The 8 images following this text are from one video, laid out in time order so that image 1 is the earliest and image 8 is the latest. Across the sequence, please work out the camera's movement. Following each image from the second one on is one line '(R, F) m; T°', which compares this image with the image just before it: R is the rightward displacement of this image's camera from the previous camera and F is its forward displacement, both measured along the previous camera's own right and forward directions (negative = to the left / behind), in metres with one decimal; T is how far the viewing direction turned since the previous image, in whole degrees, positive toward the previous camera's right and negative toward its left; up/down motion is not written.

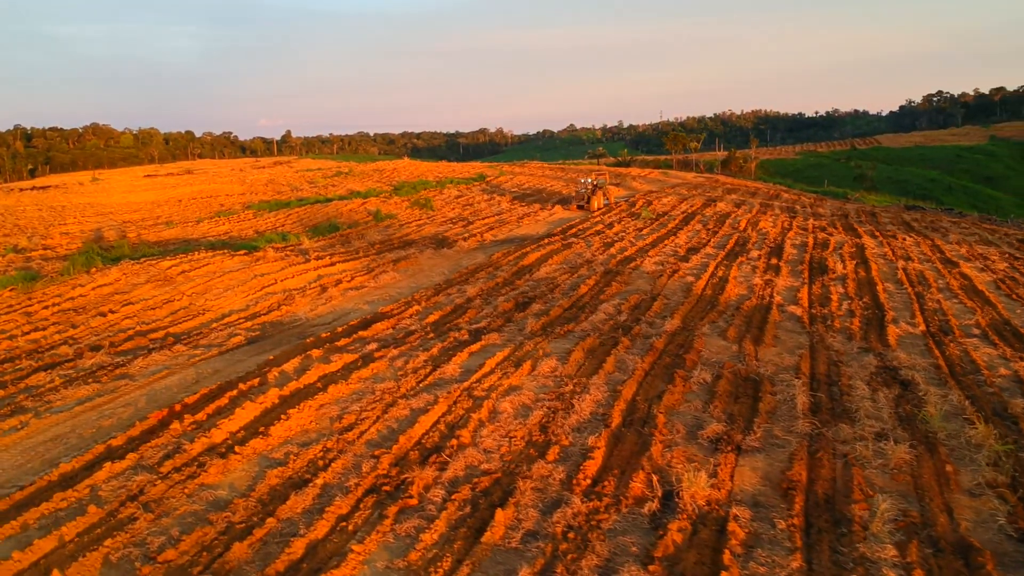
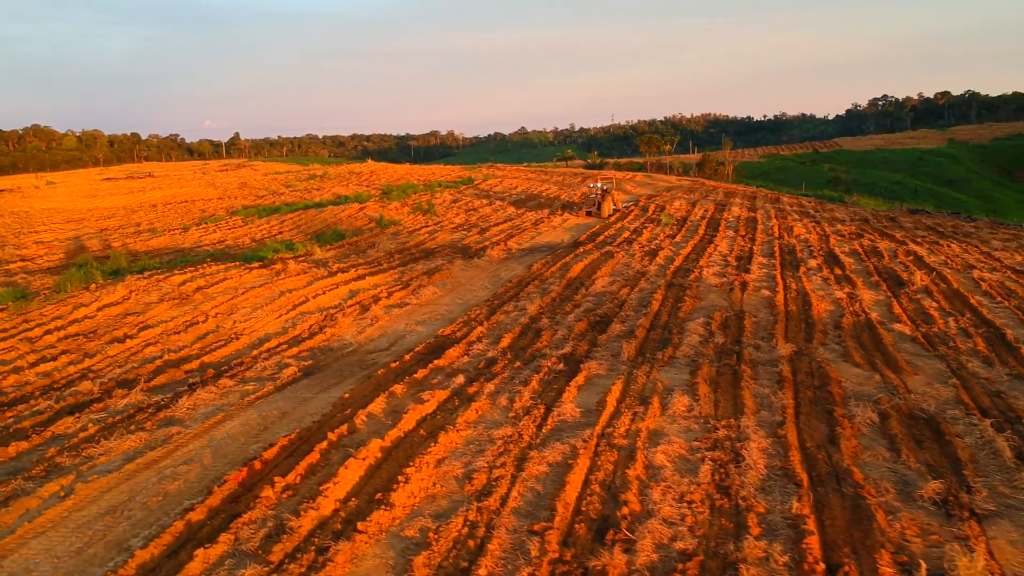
(-1.4, +1.5) m; +3°
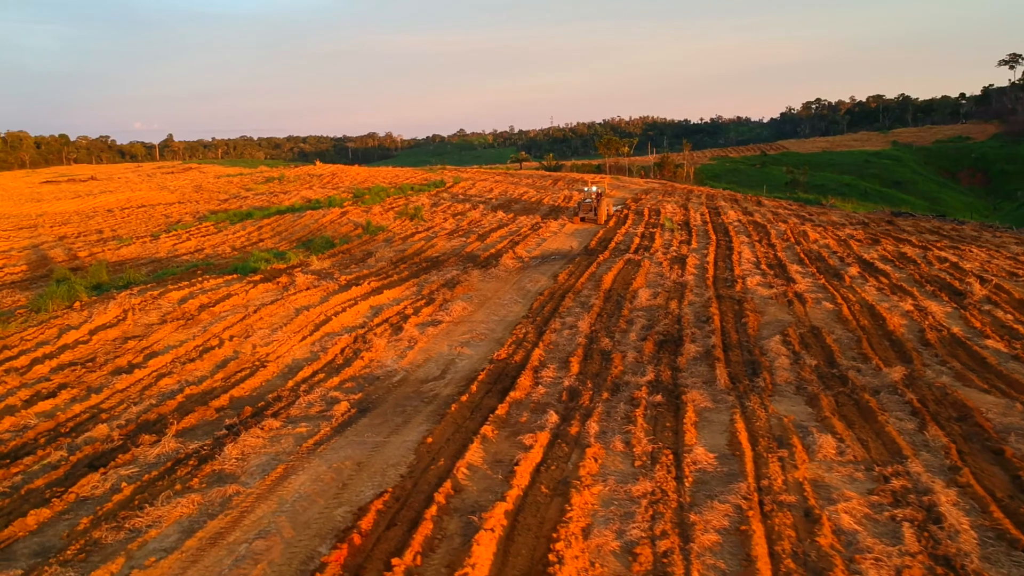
(-1.2, +1.3) m; +4°
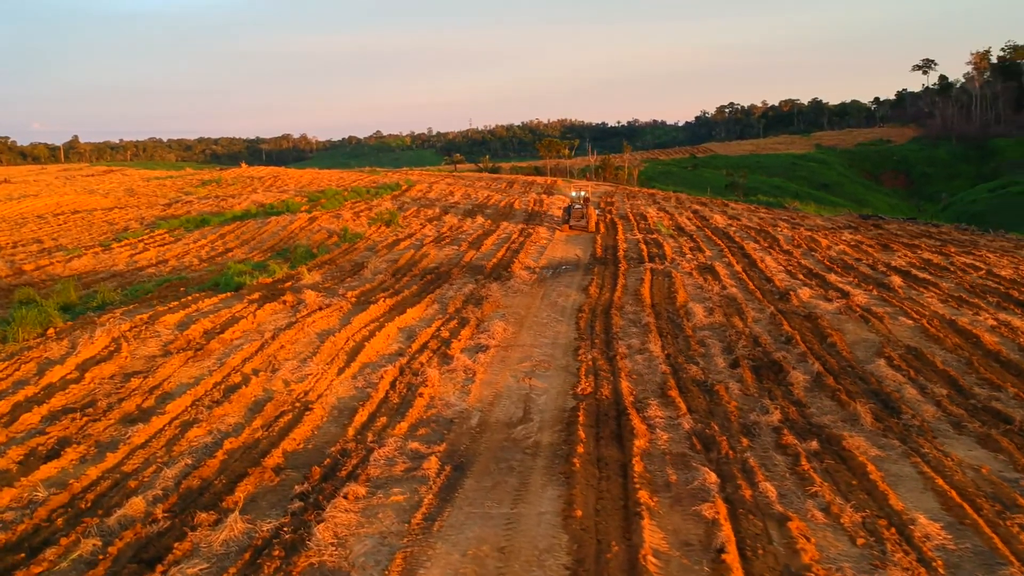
(-1.4, +1.5) m; +5°
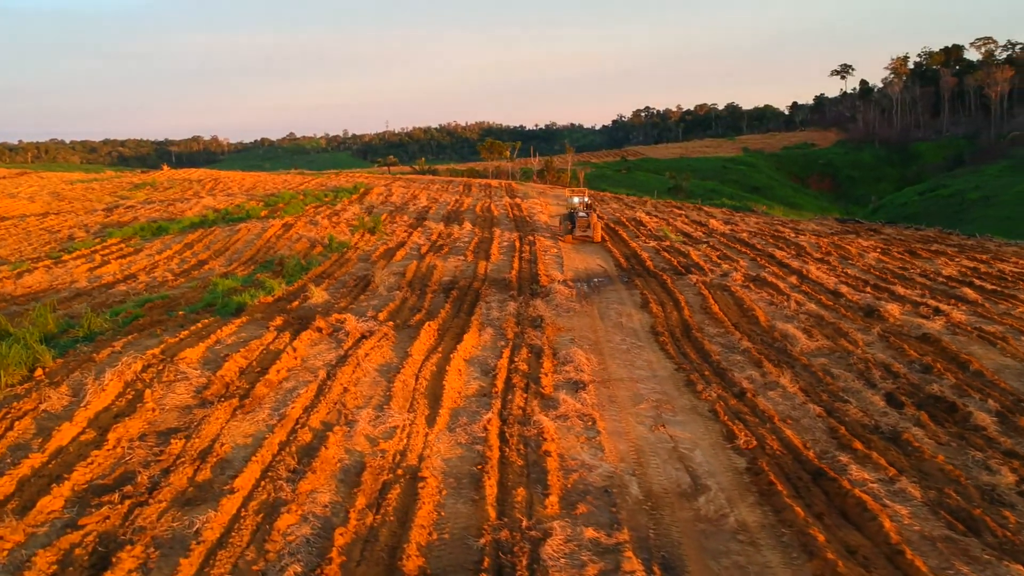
(-1.5, +1.7) m; +5°
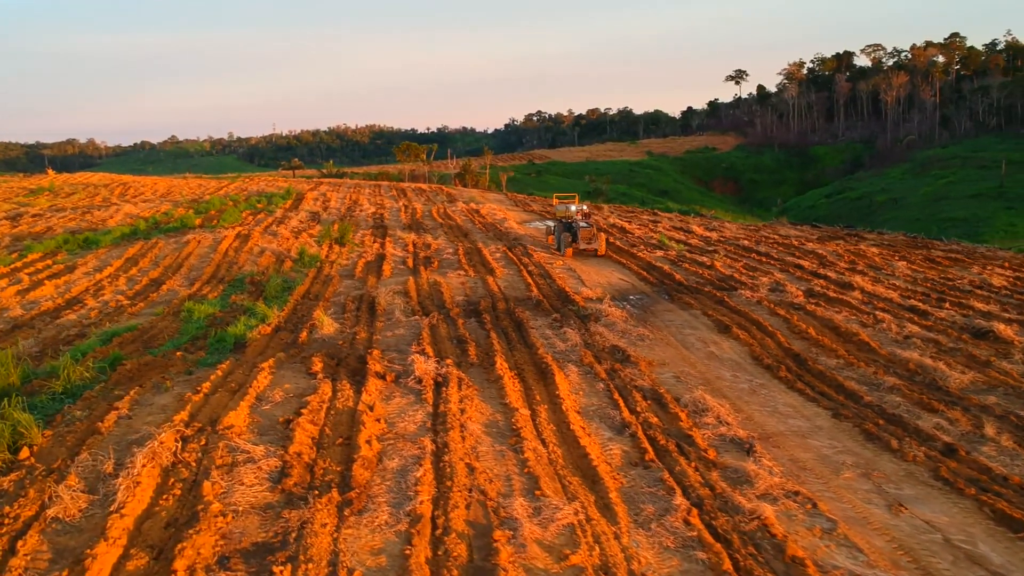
(-1.6, +2.0) m; +6°
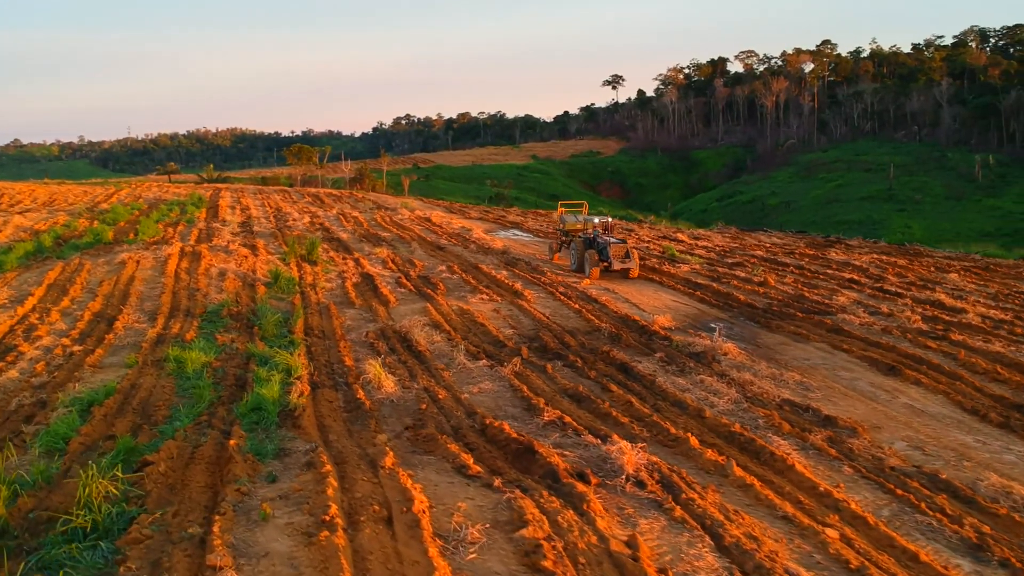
(-1.9, +2.4) m; +8°
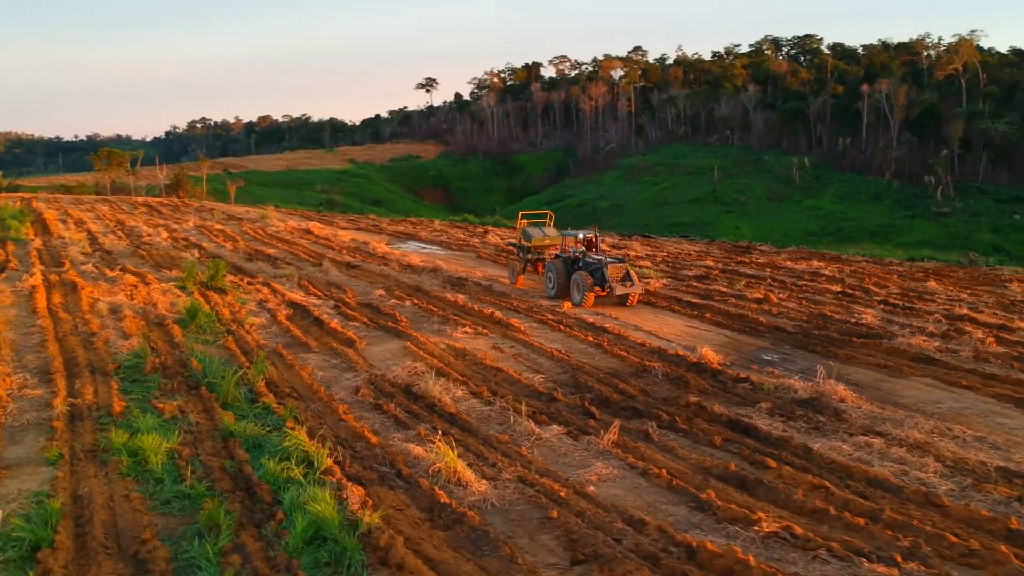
(-1.7, +2.2) m; +11°
